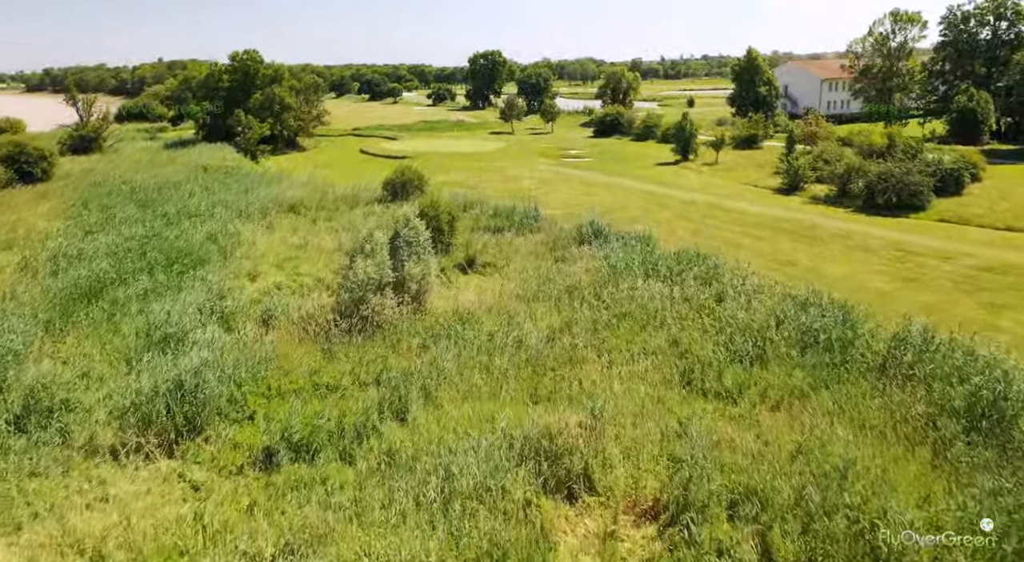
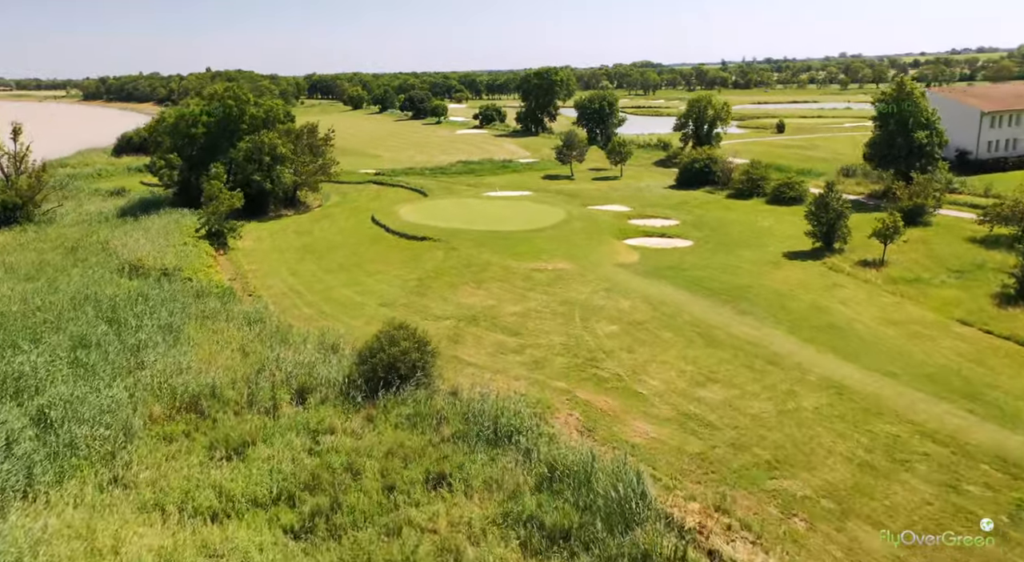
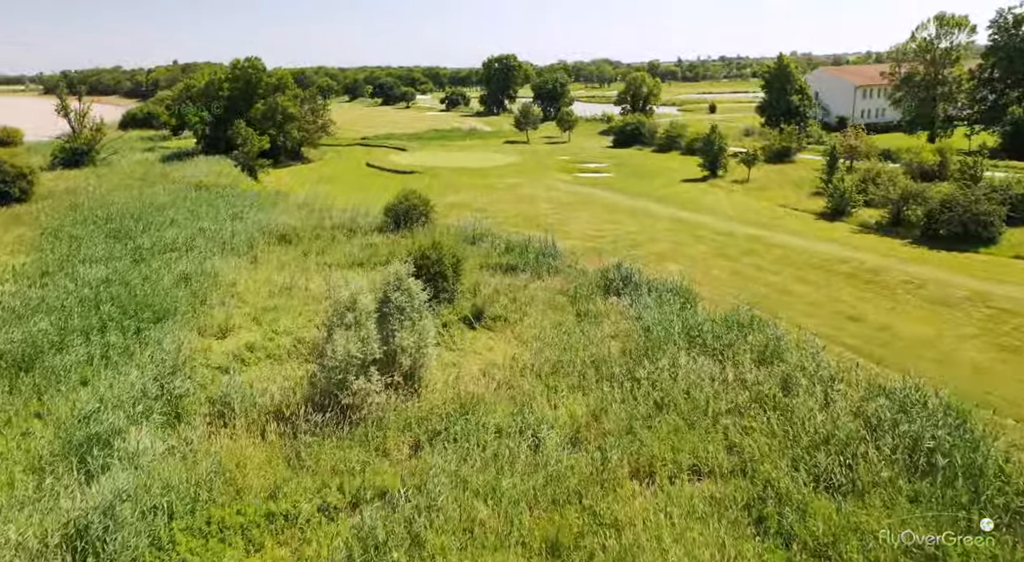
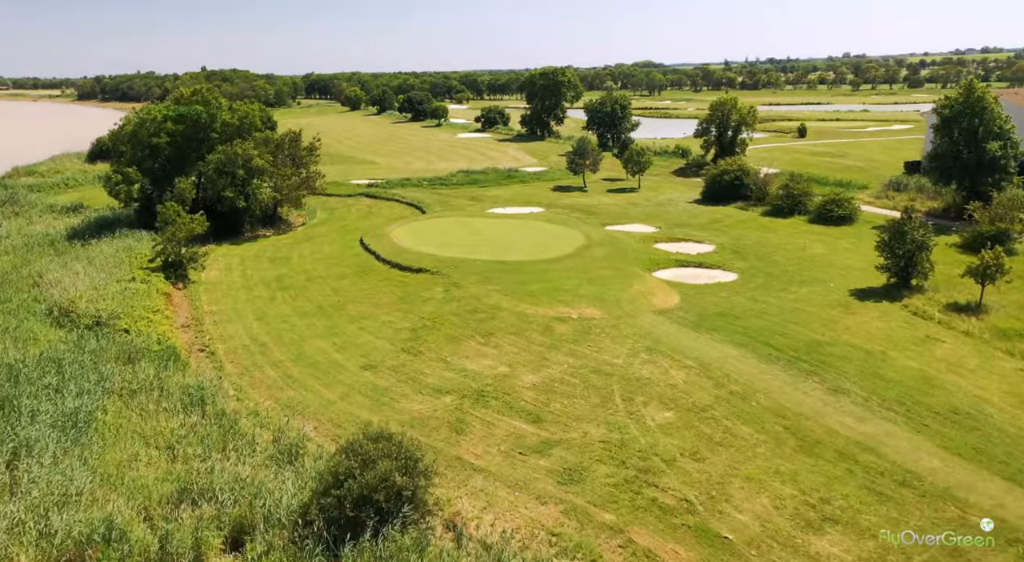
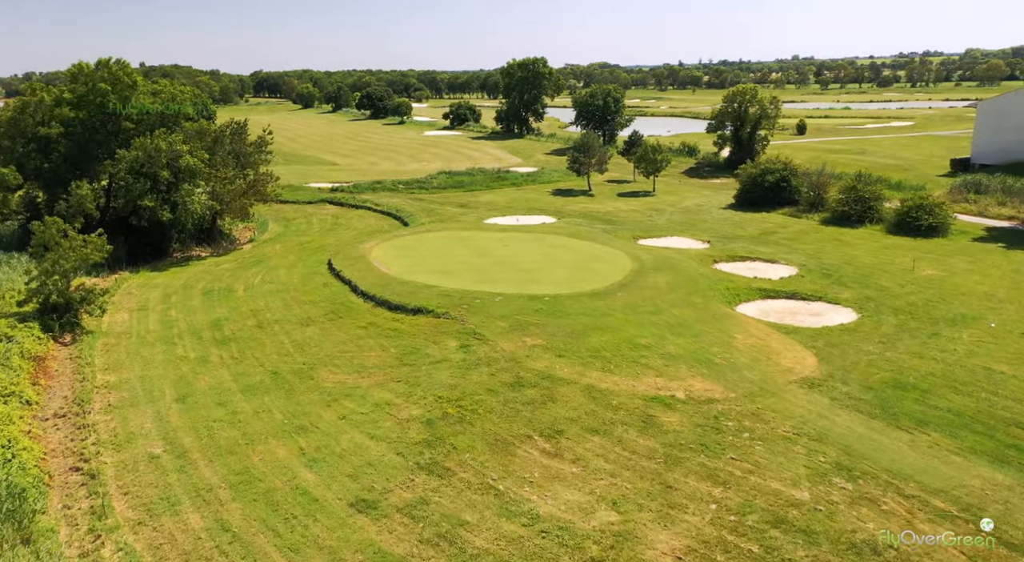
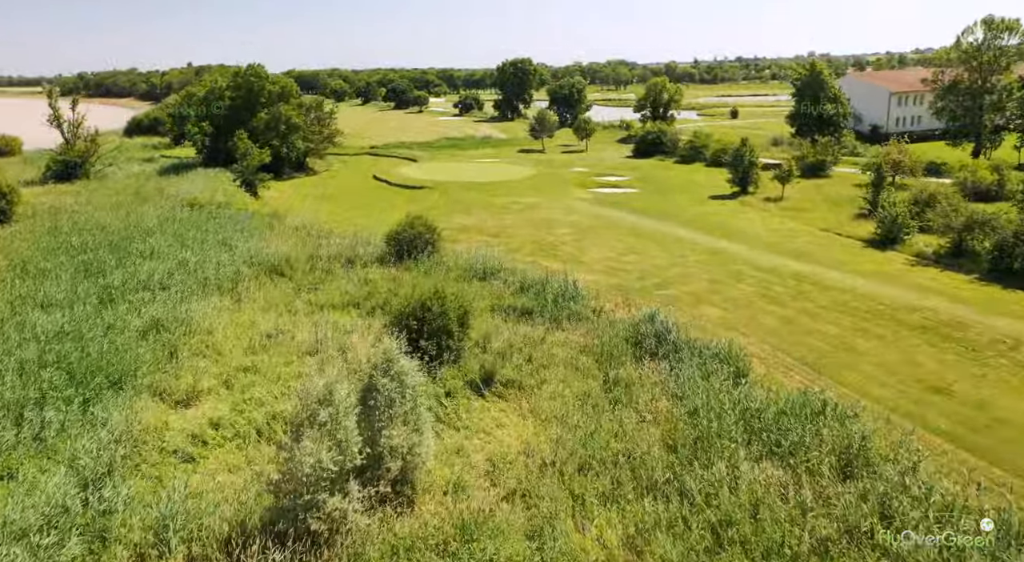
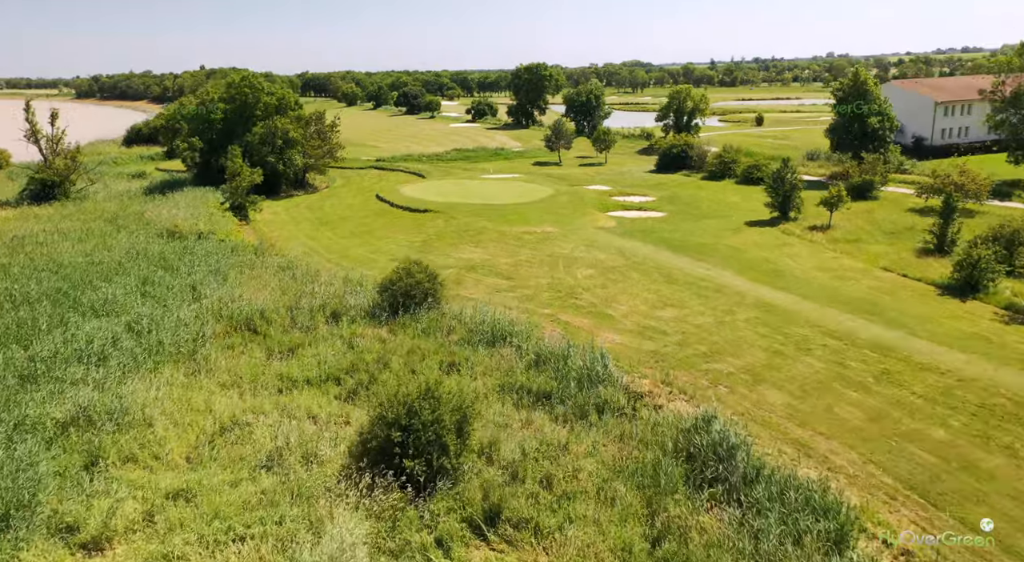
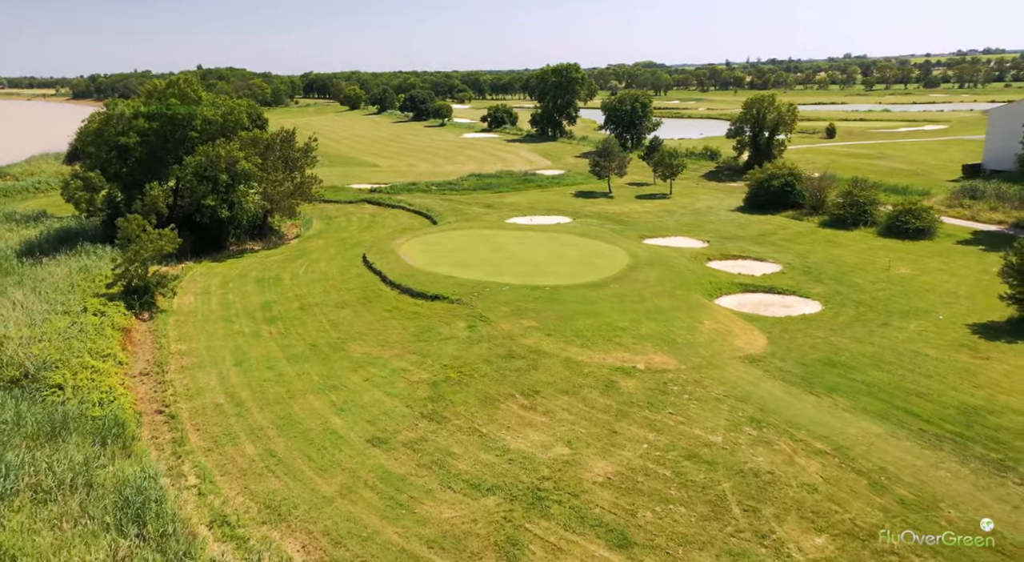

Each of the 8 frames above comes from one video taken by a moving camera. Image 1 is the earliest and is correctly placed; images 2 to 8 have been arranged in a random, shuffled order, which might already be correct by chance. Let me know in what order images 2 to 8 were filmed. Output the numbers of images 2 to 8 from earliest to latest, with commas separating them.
3, 6, 7, 2, 4, 8, 5
